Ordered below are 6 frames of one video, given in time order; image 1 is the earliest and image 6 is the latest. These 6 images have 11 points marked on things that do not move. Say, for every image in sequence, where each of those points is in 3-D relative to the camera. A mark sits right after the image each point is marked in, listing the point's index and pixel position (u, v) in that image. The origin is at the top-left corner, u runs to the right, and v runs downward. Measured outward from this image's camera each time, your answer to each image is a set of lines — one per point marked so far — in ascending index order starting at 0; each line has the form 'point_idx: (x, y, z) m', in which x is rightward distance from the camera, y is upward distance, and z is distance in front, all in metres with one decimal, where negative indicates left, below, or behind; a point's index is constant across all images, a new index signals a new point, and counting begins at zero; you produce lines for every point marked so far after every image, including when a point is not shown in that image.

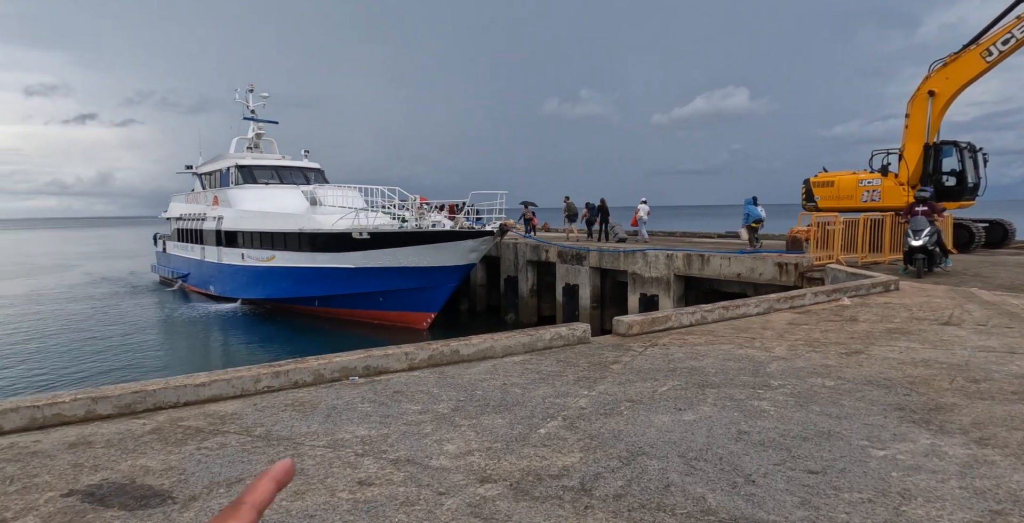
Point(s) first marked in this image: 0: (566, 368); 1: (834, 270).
0: (+0.4, -0.8, +5.2) m
1: (+4.9, -0.1, +10.3) m
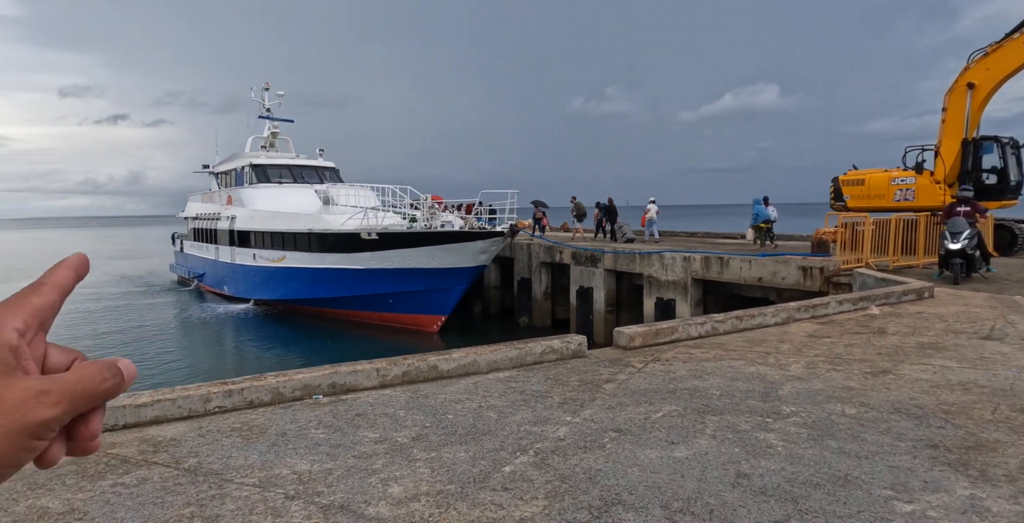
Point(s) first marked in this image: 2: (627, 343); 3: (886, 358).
0: (+0.3, -0.9, +4.7) m
1: (+4.9, -0.2, +9.6) m
2: (+1.0, -0.7, +5.8) m
3: (+2.9, -0.8, +5.4) m
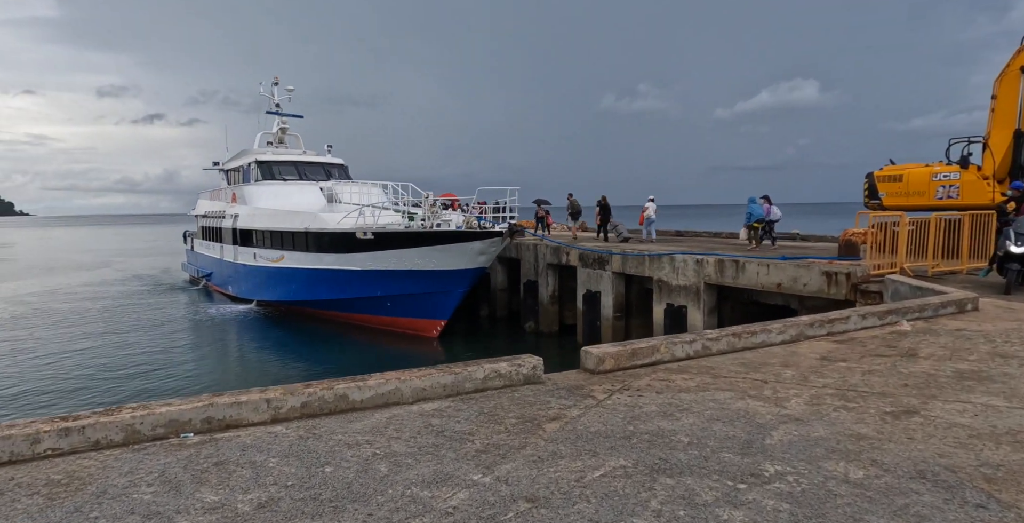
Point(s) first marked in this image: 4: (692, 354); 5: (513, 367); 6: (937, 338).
0: (-0.2, -0.9, +3.7) m
1: (+4.7, -0.3, +8.4) m
2: (+0.6, -0.7, +4.8) m
3: (+2.5, -0.8, +4.3) m
4: (+1.4, -0.7, +5.2) m
5: (0.0, -0.7, +4.4) m
6: (+3.6, -0.7, +5.8) m
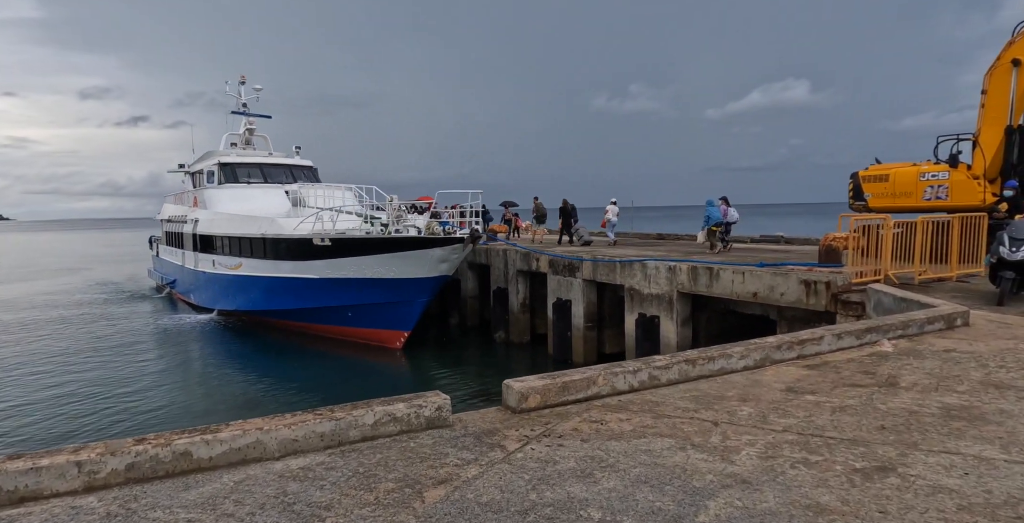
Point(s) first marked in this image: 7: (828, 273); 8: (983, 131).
0: (-0.7, -1.0, +3.0) m
1: (+4.2, -0.3, +7.7) m
2: (0.0, -0.8, +4.0) m
3: (+2.0, -0.9, +3.5) m
4: (+0.8, -0.8, +4.4) m
5: (-0.5, -0.8, +3.7) m
6: (+3.1, -0.7, +5.1) m
7: (+4.1, -0.1, +8.8) m
8: (+8.2, +2.2, +11.8) m
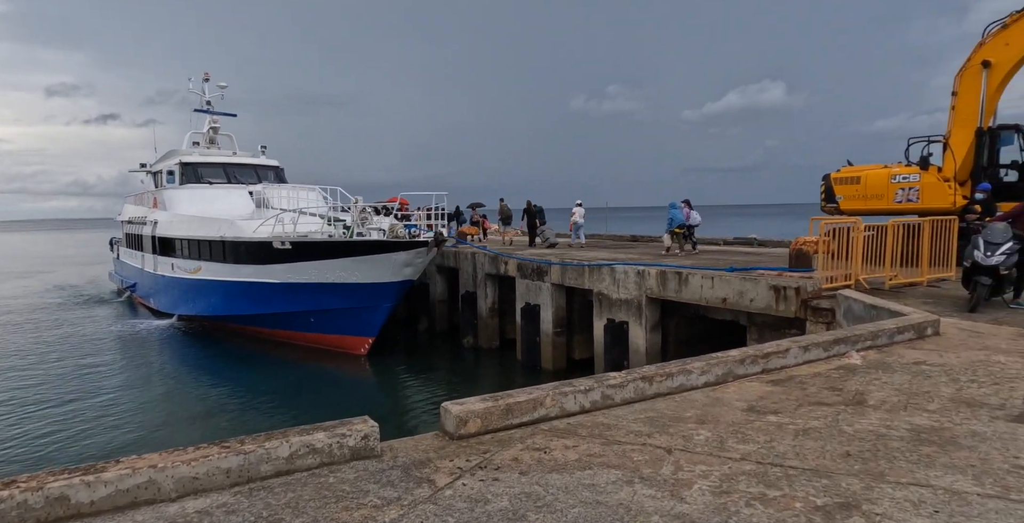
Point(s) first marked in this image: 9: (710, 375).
0: (-1.0, -1.1, +2.6) m
1: (+3.7, -0.4, +7.5) m
2: (-0.3, -0.9, +3.7) m
3: (+1.6, -1.0, +3.3) m
4: (+0.5, -0.9, +4.1) m
5: (-0.9, -0.9, +3.3) m
6: (+2.7, -0.8, +4.8) m
7: (+3.6, -0.2, +8.6) m
8: (+7.6, +2.2, +11.7) m
9: (+1.3, -0.8, +4.6) m
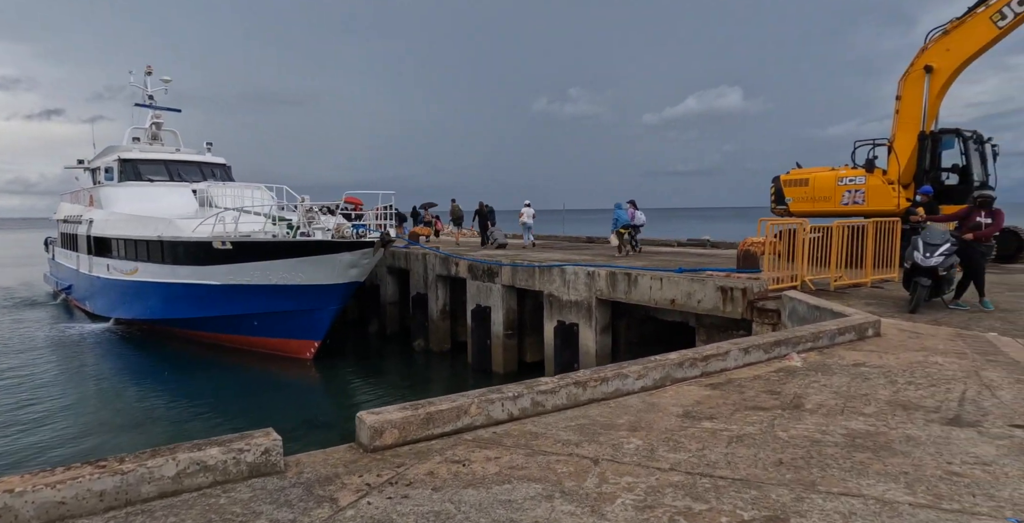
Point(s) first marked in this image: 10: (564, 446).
0: (-1.4, -1.1, +2.3) m
1: (+3.1, -0.4, +7.5) m
2: (-0.7, -0.9, +3.4) m
3: (+1.3, -1.0, +3.1) m
4: (0.0, -0.9, +3.9) m
5: (-1.3, -0.9, +3.0) m
6: (+2.2, -0.8, +4.8) m
7: (+2.9, -0.2, +8.5) m
8: (+6.7, +2.2, +11.9) m
9: (+0.9, -0.8, +4.5) m
10: (+0.3, -0.9, +3.5) m
